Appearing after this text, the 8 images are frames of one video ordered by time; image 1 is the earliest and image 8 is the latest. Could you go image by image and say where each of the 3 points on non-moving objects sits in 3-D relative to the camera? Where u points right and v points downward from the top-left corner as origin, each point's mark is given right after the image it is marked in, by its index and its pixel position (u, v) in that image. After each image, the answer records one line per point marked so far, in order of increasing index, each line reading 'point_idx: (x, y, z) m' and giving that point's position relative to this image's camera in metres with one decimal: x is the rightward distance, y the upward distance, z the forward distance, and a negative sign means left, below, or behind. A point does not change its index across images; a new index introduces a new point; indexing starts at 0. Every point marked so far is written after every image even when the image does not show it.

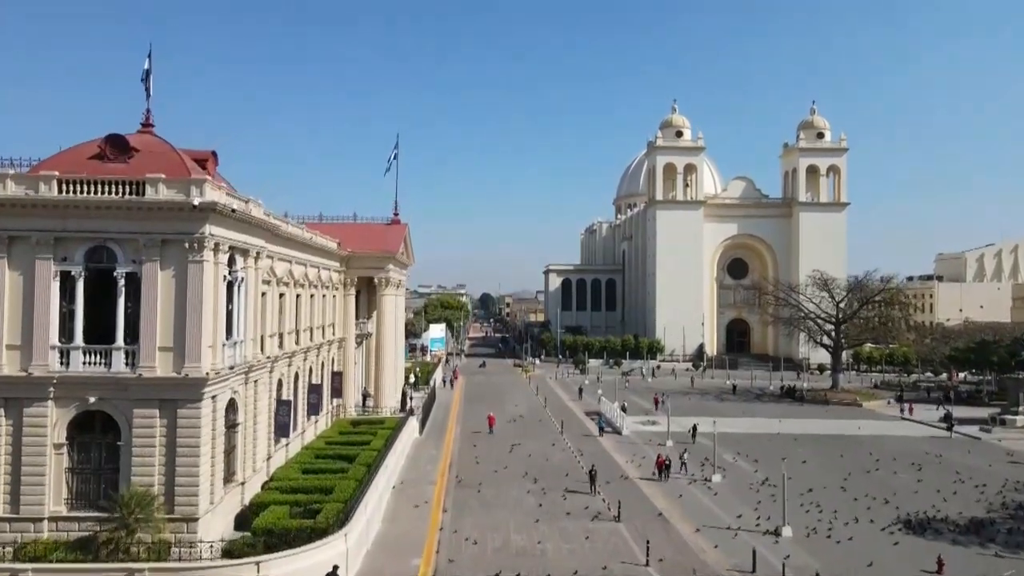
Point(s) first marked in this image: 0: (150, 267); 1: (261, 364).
0: (-5.9, +0.3, +12.5) m
1: (-5.2, -1.6, +16.1) m
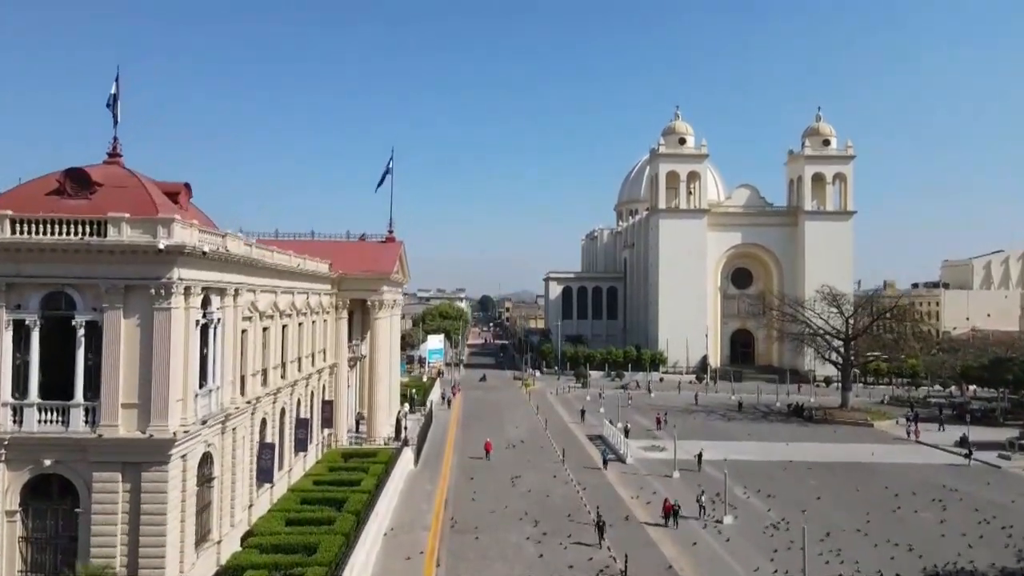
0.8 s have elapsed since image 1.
0: (-5.9, -0.4, +11.4) m
1: (-5.2, -2.3, +15.0) m
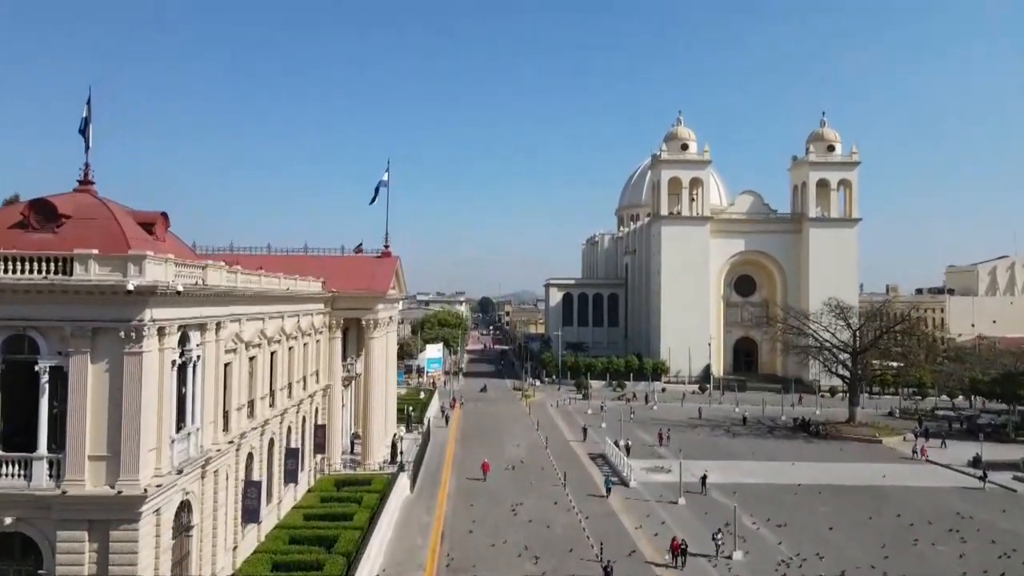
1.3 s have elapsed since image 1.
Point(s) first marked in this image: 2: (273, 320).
0: (-5.9, -1.0, +10.5) m
1: (-5.2, -2.9, +14.1) m
2: (-5.5, -0.7, +17.8) m
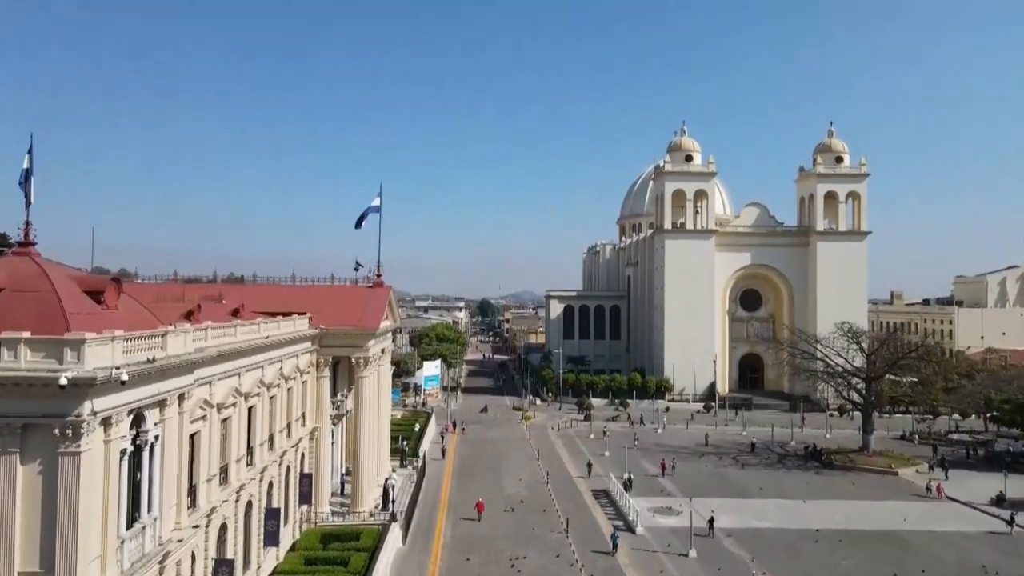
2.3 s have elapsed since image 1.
0: (-5.9, -2.0, +9.0) m
1: (-5.3, -4.0, +12.6) m
2: (-5.5, -1.8, +16.3) m
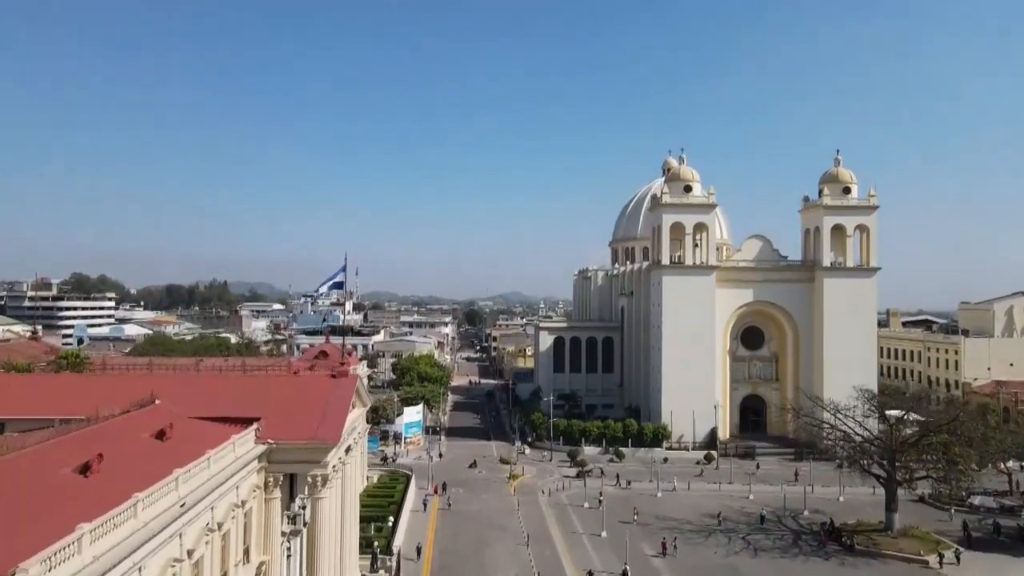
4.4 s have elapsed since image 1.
0: (-6.0, -4.6, +5.3) m
1: (-5.4, -6.5, +8.9) m
2: (-5.8, -4.4, +12.6) m
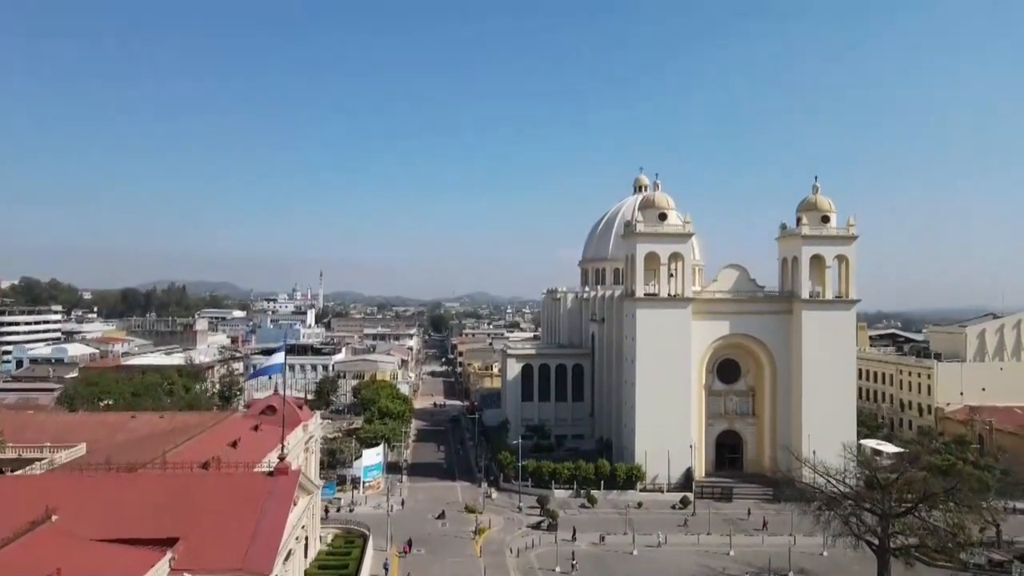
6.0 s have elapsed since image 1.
0: (-6.1, -6.7, +2.3) m
1: (-5.7, -8.6, +5.9) m
2: (-6.2, -6.4, +9.6) m
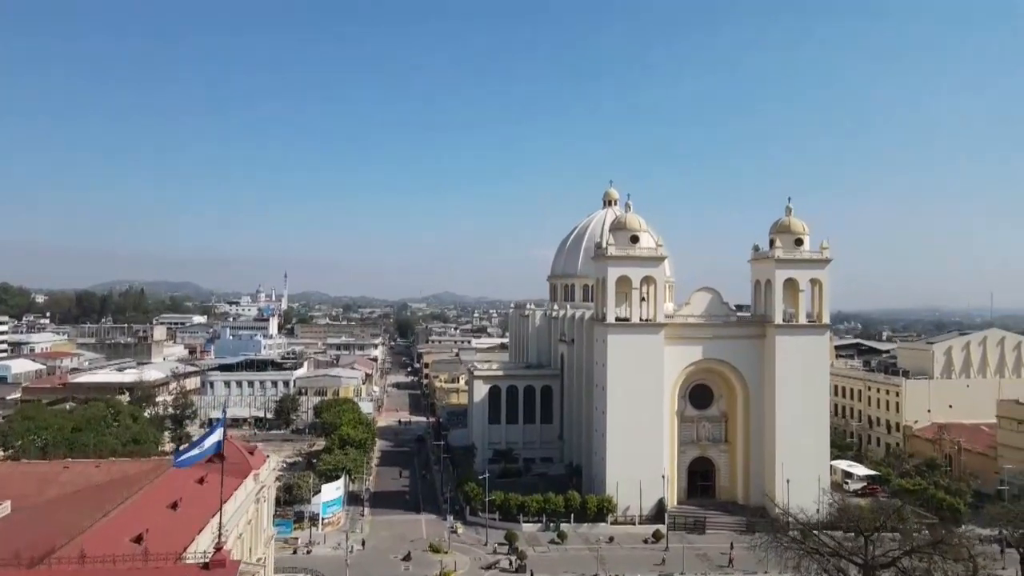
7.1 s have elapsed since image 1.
0: (-6.2, -8.2, +0.2) m
1: (-5.9, -10.1, +3.8) m
2: (-6.5, -8.0, +7.4) m
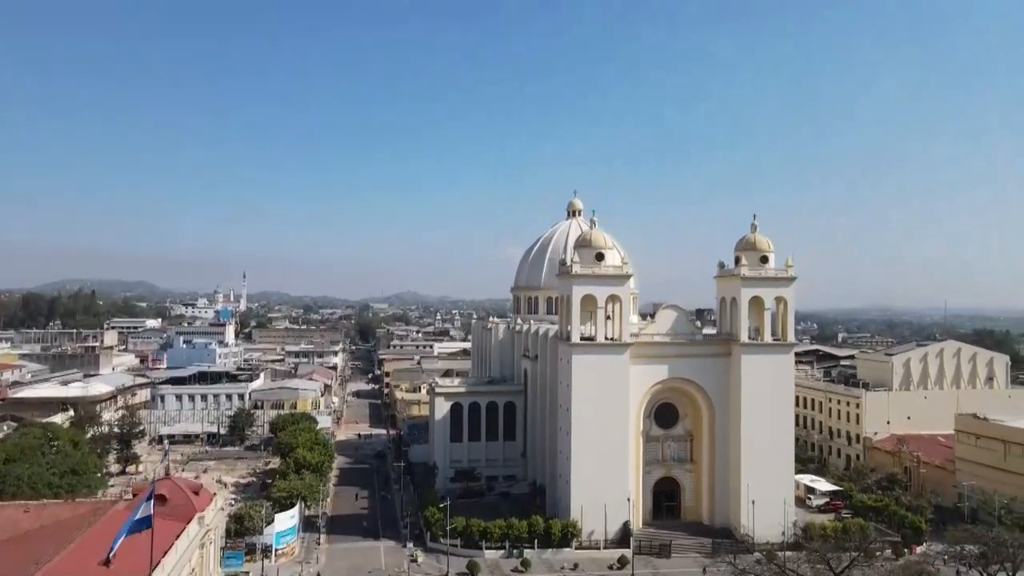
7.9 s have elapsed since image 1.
0: (-6.1, -9.4, -1.4) m
1: (-6.1, -11.3, +2.2) m
2: (-6.8, -9.1, +5.8) m
